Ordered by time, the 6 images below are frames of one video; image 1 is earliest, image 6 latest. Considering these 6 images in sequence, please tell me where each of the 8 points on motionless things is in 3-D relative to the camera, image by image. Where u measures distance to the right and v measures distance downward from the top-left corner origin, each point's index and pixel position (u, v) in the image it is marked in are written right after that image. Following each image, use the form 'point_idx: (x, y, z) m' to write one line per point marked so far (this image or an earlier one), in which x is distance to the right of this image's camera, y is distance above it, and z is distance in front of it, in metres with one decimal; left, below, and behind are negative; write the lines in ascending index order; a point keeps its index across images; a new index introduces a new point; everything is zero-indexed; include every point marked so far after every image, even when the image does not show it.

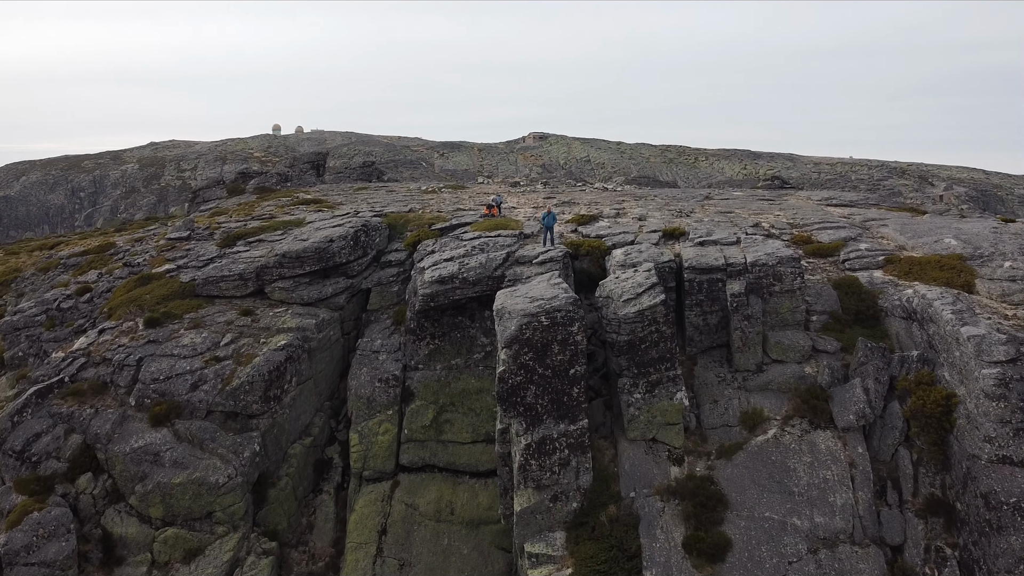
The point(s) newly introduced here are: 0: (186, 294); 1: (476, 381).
0: (-7.4, -0.2, +19.4) m
1: (-0.7, -1.8, +16.5) m
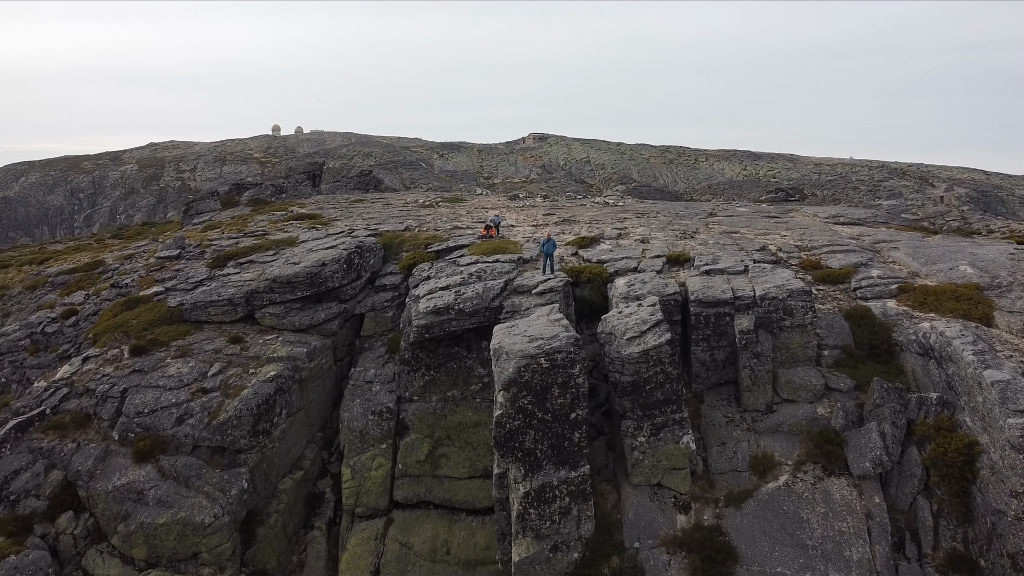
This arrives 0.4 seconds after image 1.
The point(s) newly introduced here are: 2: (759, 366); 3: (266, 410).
0: (-7.5, -0.7, +18.8) m
1: (-0.7, -2.3, +15.9) m
2: (+3.8, -1.2, +13.1) m
3: (-4.6, -2.3, +15.8) m
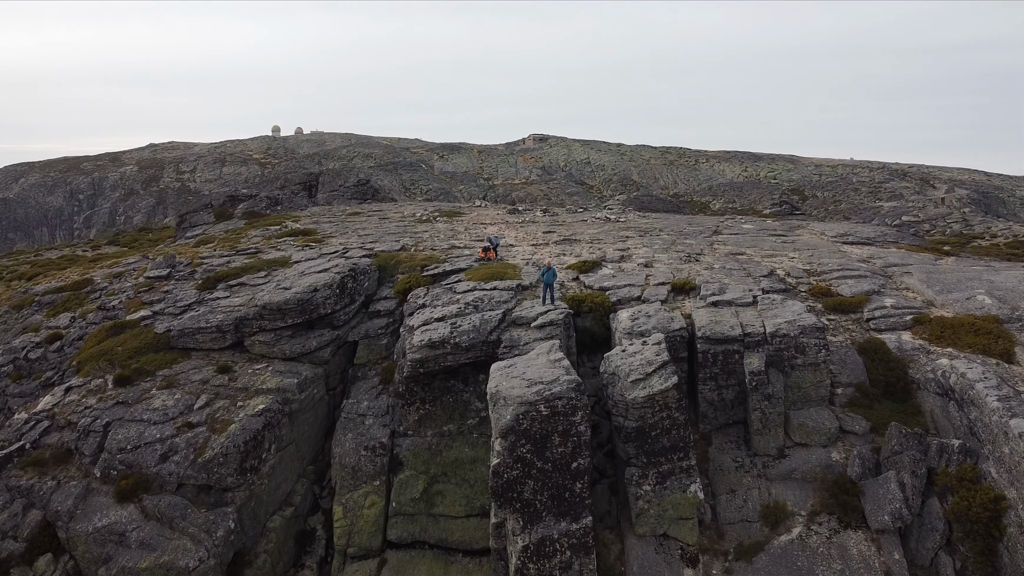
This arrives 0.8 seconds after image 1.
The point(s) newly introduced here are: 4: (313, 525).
0: (-7.5, -1.3, +18.2) m
1: (-0.7, -2.9, +15.2) m
2: (+3.8, -1.8, +12.4) m
3: (-4.6, -2.8, +15.1) m
4: (-3.7, -4.5, +16.0) m
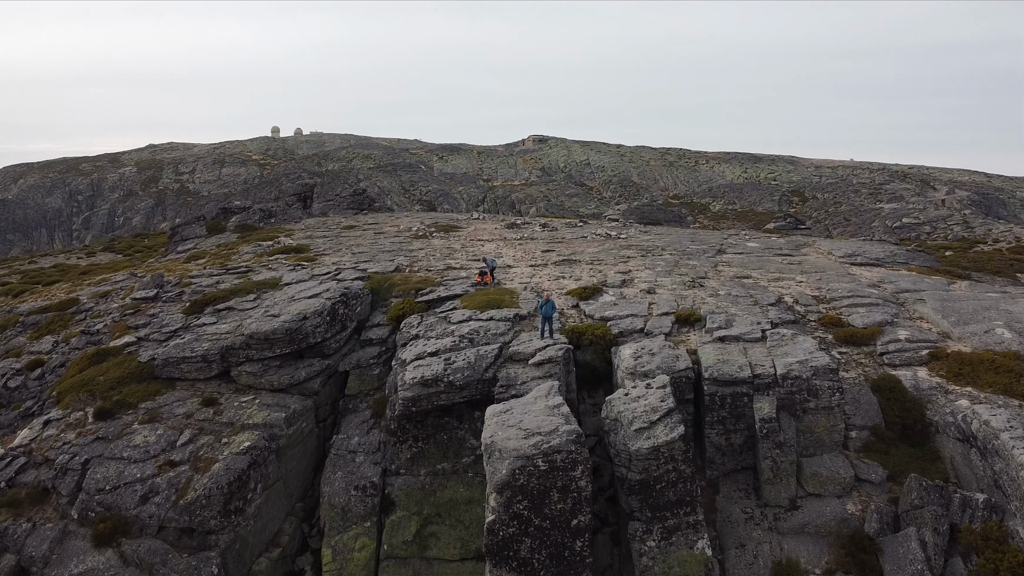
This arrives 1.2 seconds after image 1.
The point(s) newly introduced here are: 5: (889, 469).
0: (-7.5, -1.8, +17.5) m
1: (-0.8, -3.5, +14.5) m
2: (+3.7, -2.3, +11.7) m
3: (-4.6, -3.4, +14.4) m
4: (-3.8, -5.0, +15.3) m
5: (+5.3, -2.5, +11.9) m
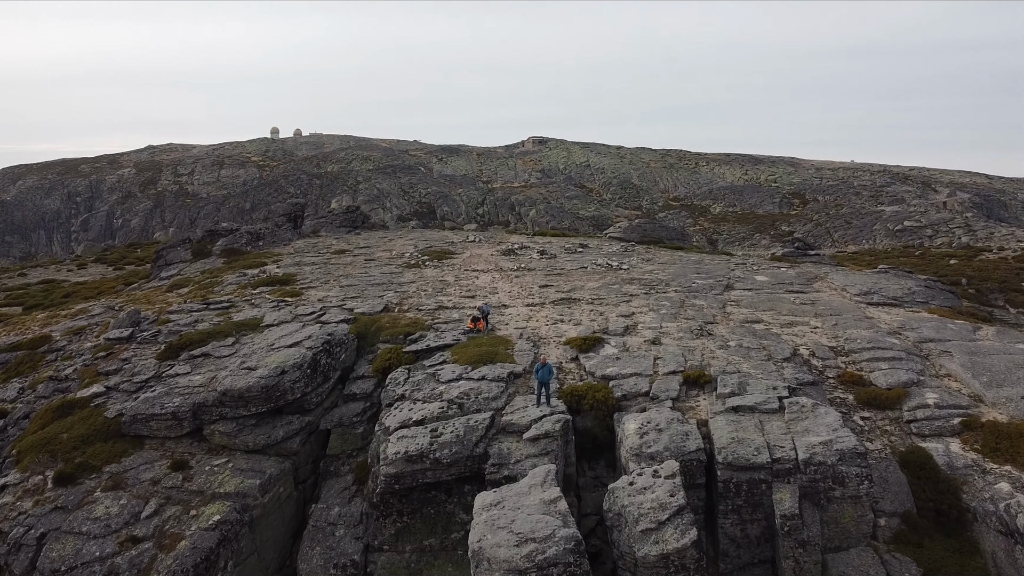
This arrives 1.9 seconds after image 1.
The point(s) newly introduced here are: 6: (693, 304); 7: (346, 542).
0: (-7.7, -2.8, +16.2) m
1: (-0.9, -4.4, +13.3) m
2: (+3.6, -3.3, +10.5) m
3: (-4.7, -4.3, +13.2) m
4: (-3.9, -6.0, +14.1) m
5: (+5.2, -3.5, +10.7) m
6: (+4.2, -0.4, +19.8) m
7: (-2.7, -4.1, +13.9) m
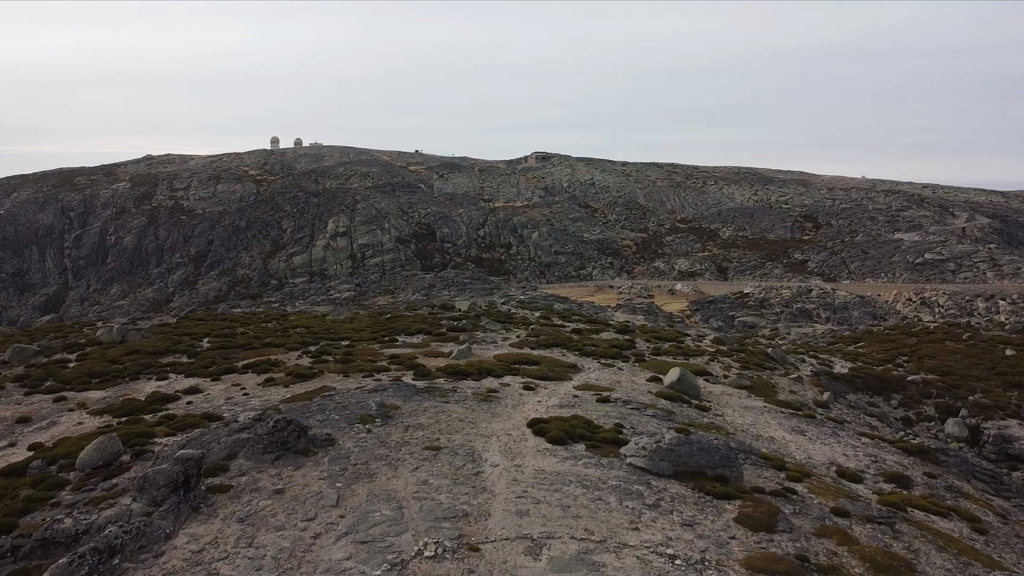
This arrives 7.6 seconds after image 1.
0: (-8.3, -11.5, +5.5) m
1: (-1.5, -13.1, +2.5) m
2: (+3.0, -12.0, -0.3) m
3: (-5.4, -13.0, +2.4) m
4: (-4.5, -14.7, +3.3) m
5: (+4.5, -12.2, -0.1) m
6: (+3.6, -9.1, +9.0) m
7: (-3.3, -12.8, +3.1) m
